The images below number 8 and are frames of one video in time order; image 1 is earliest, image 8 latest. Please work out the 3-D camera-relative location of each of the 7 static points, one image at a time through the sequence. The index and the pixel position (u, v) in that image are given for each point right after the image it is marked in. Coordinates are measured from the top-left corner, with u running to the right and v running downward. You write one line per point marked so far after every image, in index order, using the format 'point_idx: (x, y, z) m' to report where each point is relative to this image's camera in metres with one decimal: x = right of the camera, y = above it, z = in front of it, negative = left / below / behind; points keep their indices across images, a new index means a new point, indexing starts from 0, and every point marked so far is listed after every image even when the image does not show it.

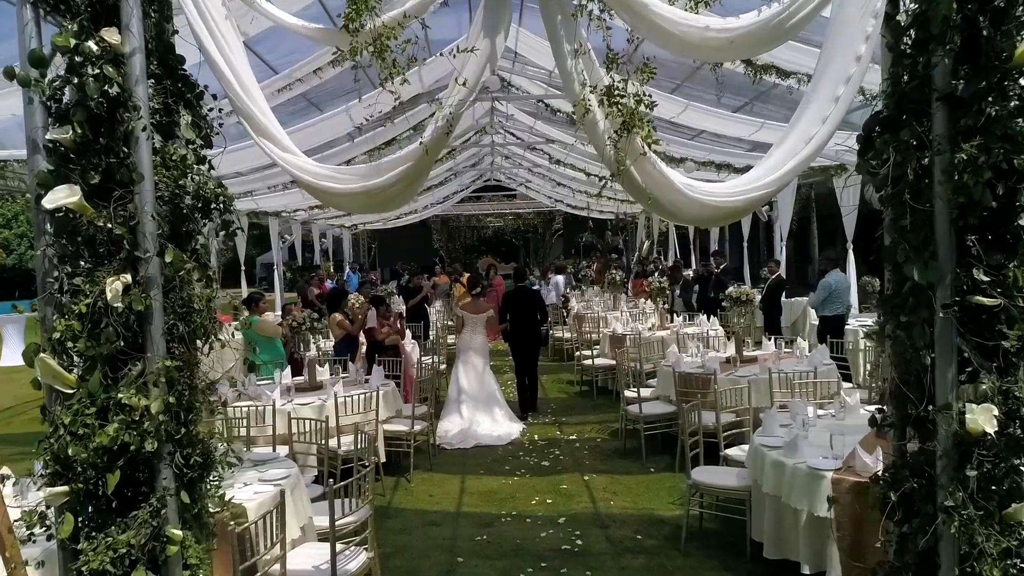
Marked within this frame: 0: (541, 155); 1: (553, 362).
0: (+0.7, +3.1, +17.1) m
1: (+0.7, -1.2, +12.0) m
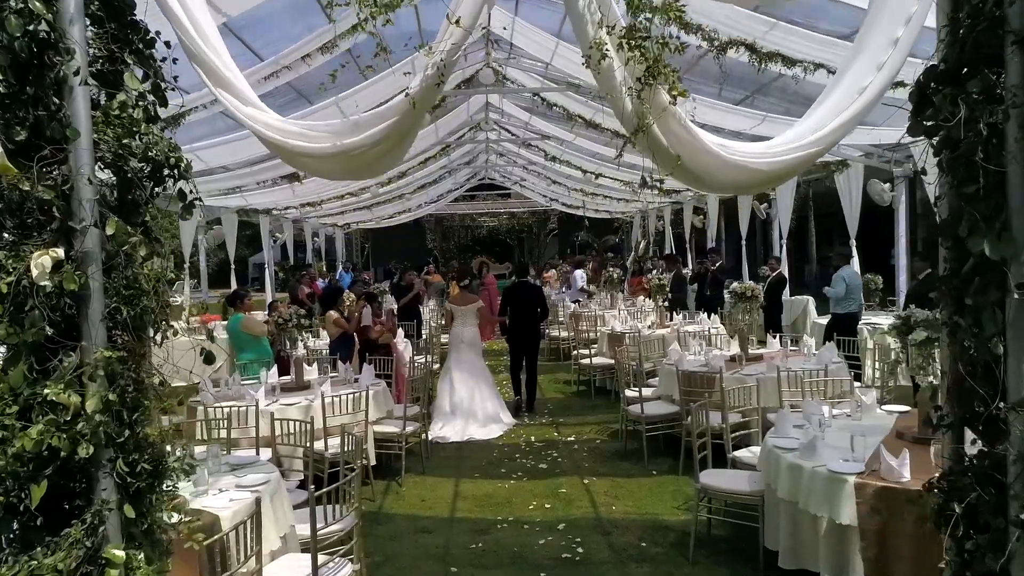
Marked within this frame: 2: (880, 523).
0: (+0.6, +3.1, +16.9) m
1: (+0.6, -1.2, +11.7) m
2: (+1.5, -1.0, +3.1) m
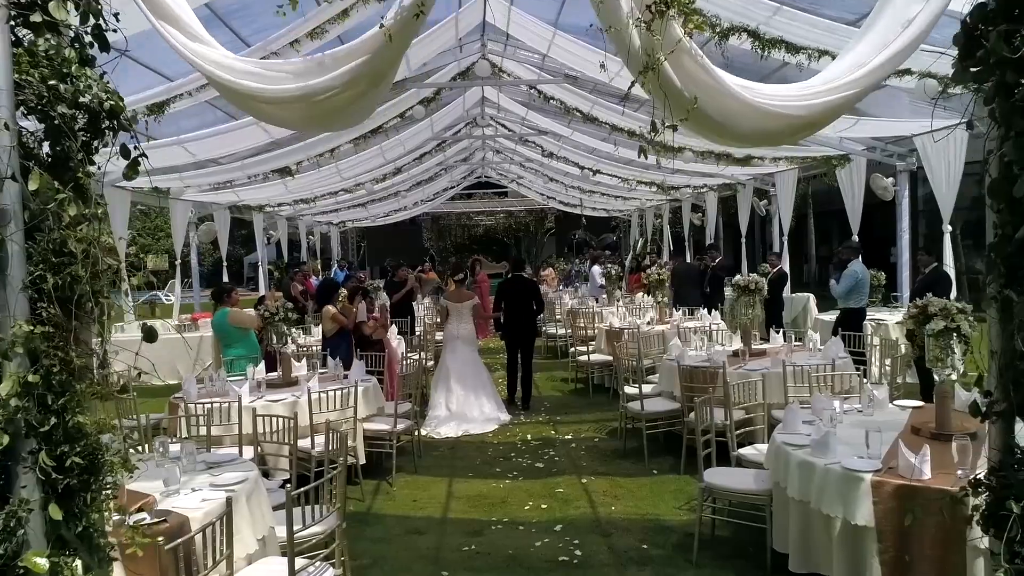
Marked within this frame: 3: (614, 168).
0: (+0.5, +3.2, +16.7) m
1: (+0.5, -1.1, +11.5) m
2: (+1.5, -0.9, +2.9) m
3: (+2.1, +2.5, +15.3) m
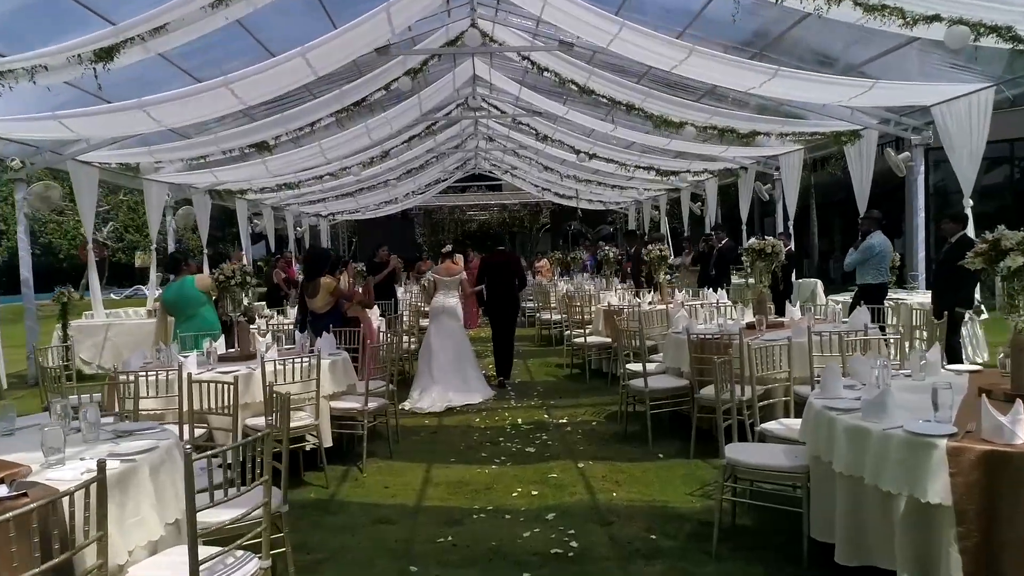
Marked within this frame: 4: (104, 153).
0: (+0.3, +3.4, +16.1) m
1: (+0.4, -0.9, +10.9) m
2: (+1.4, -0.6, +2.2) m
3: (+2.0, +2.7, +14.7) m
4: (-5.4, +1.8, +9.7) m
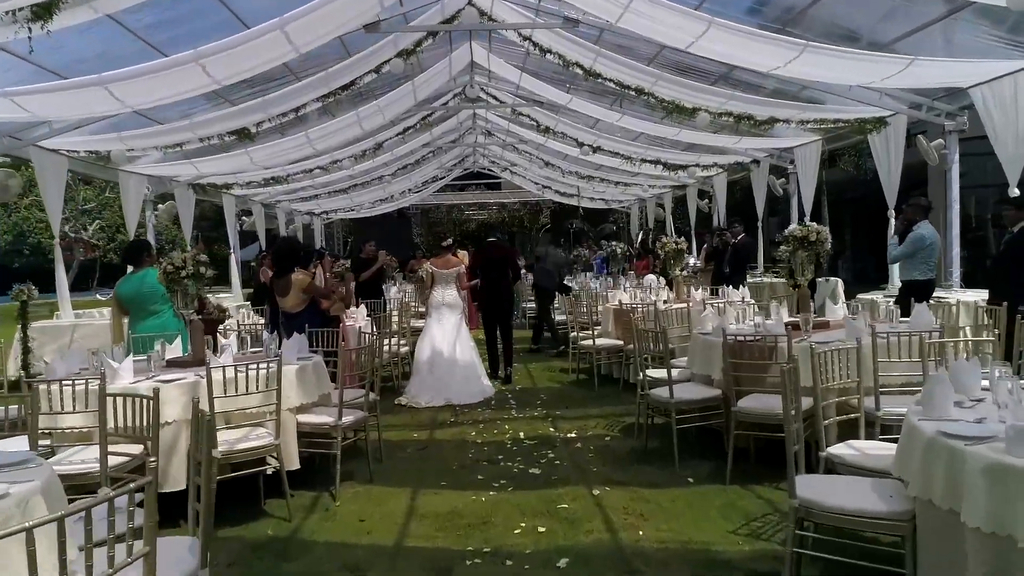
0: (+0.3, +3.4, +15.3) m
1: (+0.4, -0.9, +10.1) m
2: (+1.5, -0.6, +1.5) m
3: (+2.0, +2.7, +13.9) m
4: (-5.4, +1.8, +8.9) m
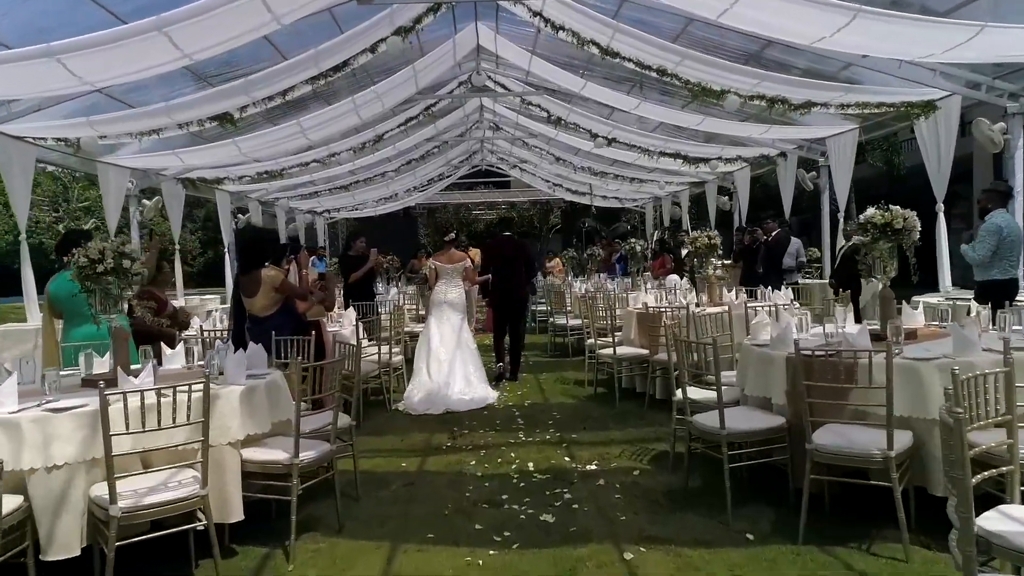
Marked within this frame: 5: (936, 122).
0: (+0.5, +3.4, +14.4) m
1: (+0.5, -0.9, +9.2) m
2: (+1.4, -0.6, +0.5) m
3: (+2.1, +2.7, +13.0) m
4: (-5.3, +1.8, +8.1) m
5: (+5.1, +2.0, +8.9) m
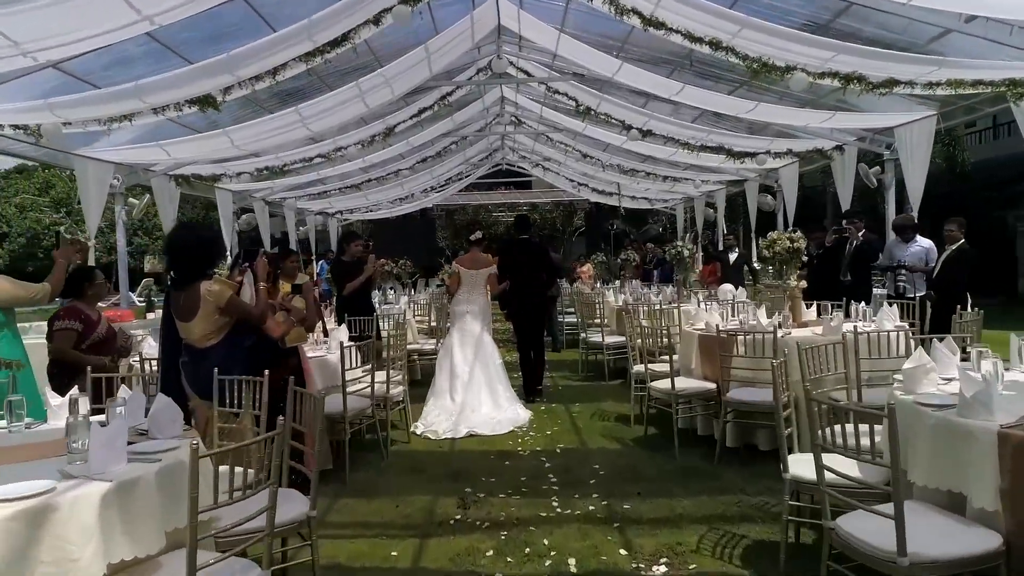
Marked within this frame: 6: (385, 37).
0: (+0.9, +3.2, +13.1) m
1: (+0.8, -1.0, +7.9) m
2: (+1.5, -0.7, -0.8) m
3: (+2.5, +2.5, +11.7) m
4: (-5.0, +1.7, +7.0) m
5: (+5.4, +1.9, +7.5) m
6: (-1.5, +2.9, +8.5) m
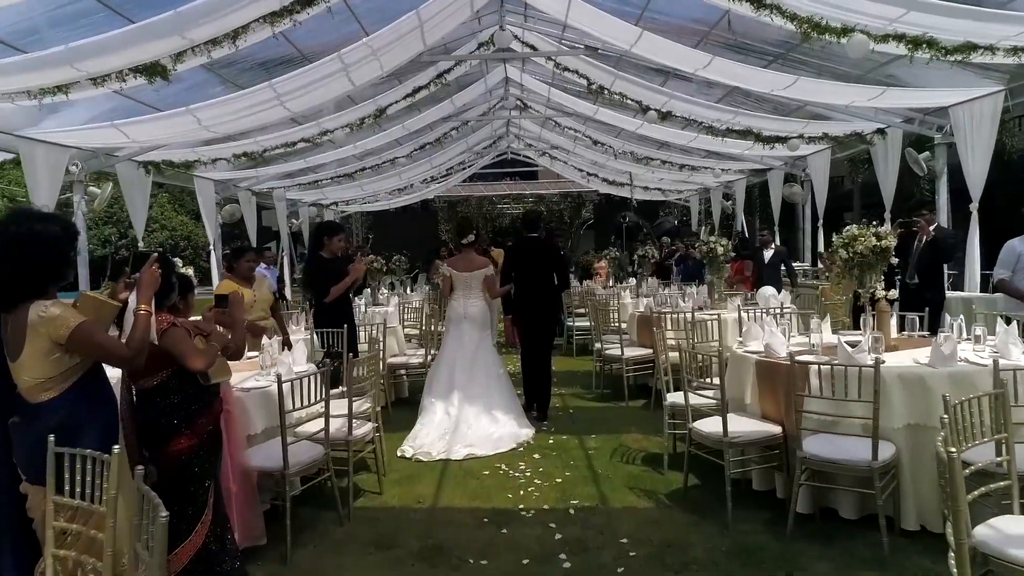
0: (+1.0, +3.3, +11.9) m
1: (+0.8, -1.0, +6.7) m
2: (+1.4, -0.8, -2.0) m
3: (+2.6, +2.6, +10.5) m
4: (-5.0, +1.7, +5.8) m
5: (+5.4, +1.8, +6.2) m
6: (-1.4, +2.9, +7.3) m
